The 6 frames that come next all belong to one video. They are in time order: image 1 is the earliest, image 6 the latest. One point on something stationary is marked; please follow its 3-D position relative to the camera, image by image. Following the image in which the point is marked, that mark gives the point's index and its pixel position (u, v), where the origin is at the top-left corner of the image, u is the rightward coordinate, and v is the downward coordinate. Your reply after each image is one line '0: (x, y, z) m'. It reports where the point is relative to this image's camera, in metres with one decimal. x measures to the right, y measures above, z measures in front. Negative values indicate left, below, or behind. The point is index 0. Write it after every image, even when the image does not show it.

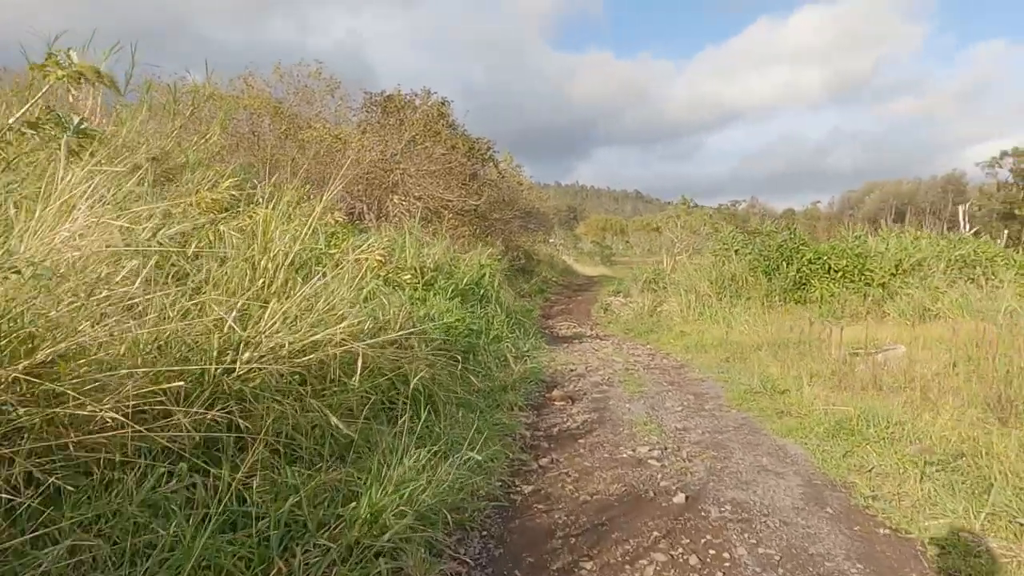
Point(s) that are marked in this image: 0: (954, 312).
0: (+5.8, -0.3, +8.6) m
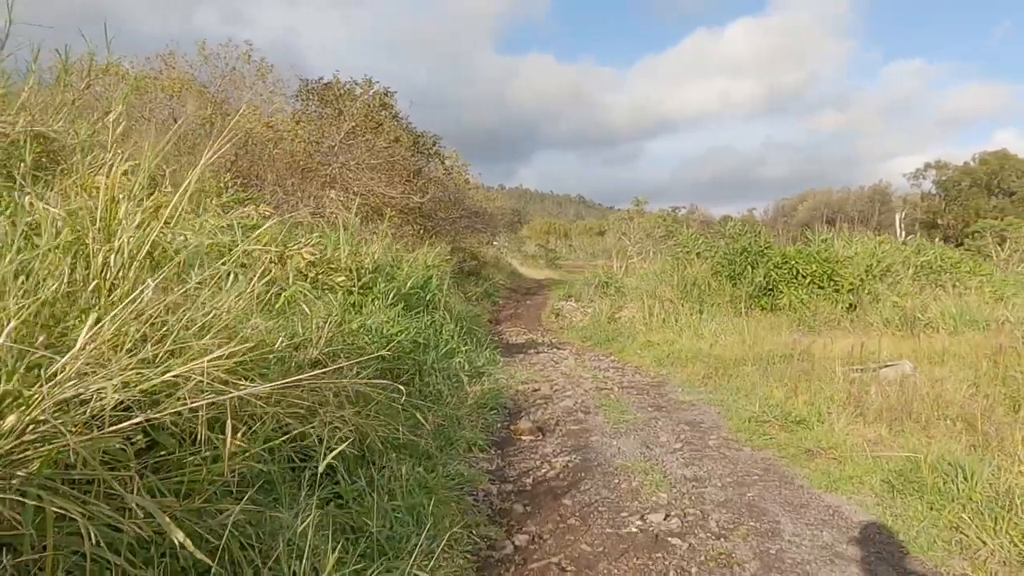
0: (+5.2, -0.4, +8.0) m
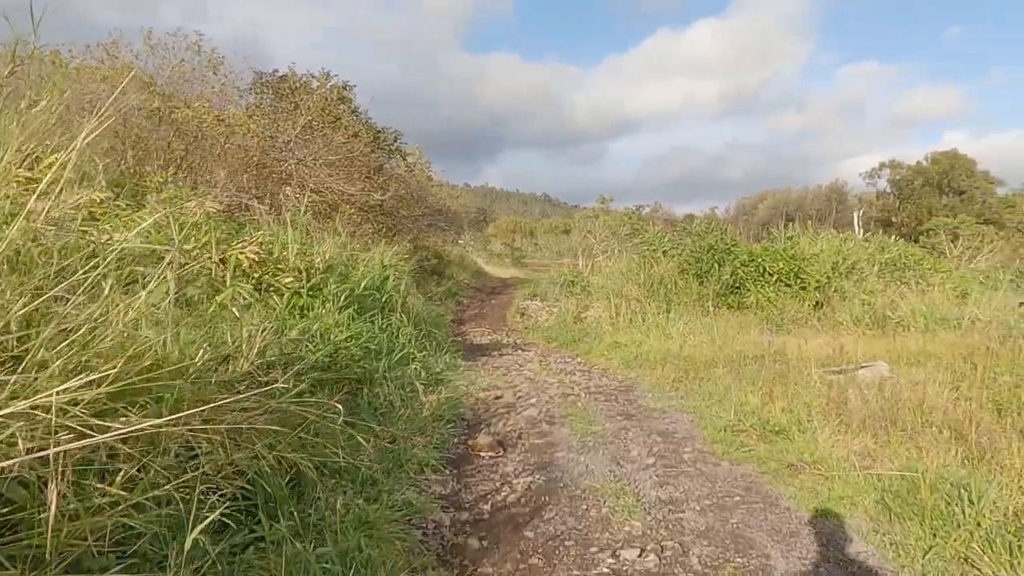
0: (+4.8, -0.4, +7.8) m
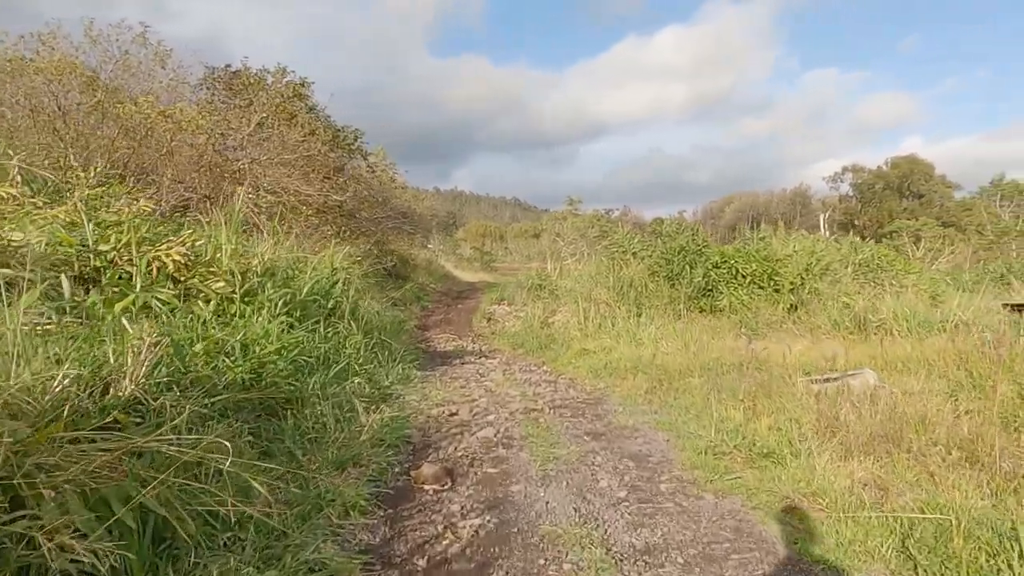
0: (+4.3, -0.4, +7.4) m
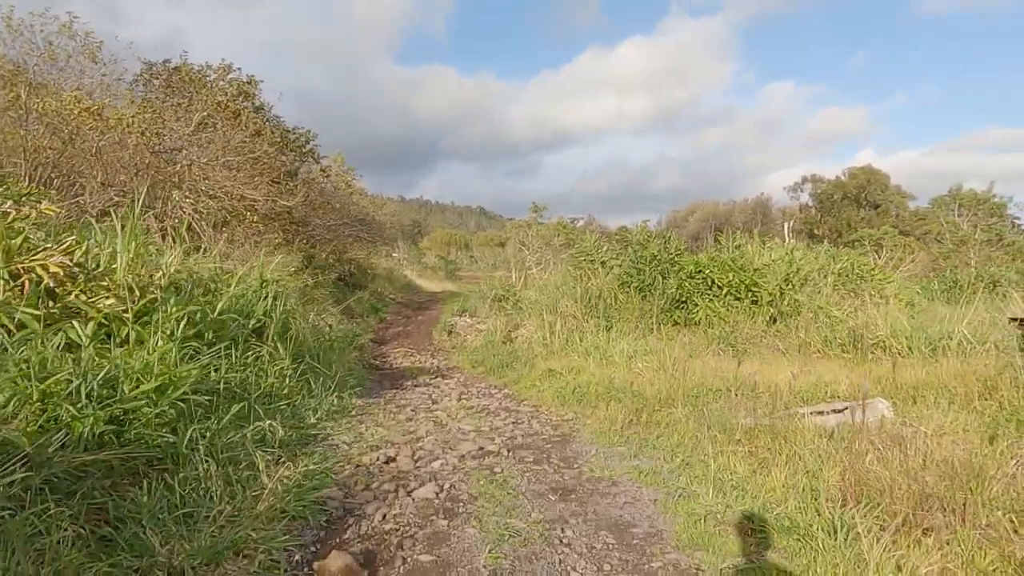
0: (+3.9, -0.5, +6.7) m
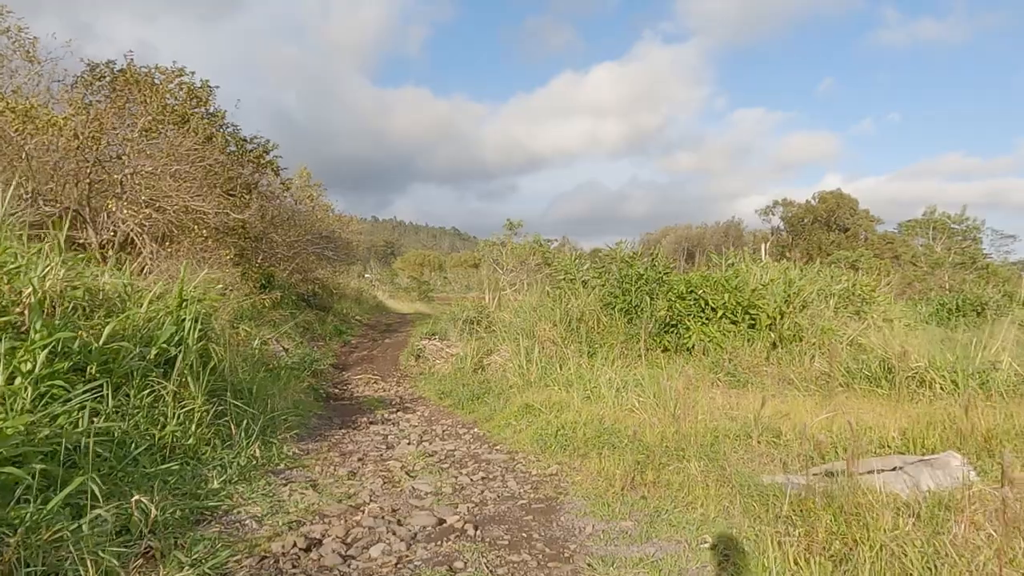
0: (+3.6, -0.7, +5.7) m
